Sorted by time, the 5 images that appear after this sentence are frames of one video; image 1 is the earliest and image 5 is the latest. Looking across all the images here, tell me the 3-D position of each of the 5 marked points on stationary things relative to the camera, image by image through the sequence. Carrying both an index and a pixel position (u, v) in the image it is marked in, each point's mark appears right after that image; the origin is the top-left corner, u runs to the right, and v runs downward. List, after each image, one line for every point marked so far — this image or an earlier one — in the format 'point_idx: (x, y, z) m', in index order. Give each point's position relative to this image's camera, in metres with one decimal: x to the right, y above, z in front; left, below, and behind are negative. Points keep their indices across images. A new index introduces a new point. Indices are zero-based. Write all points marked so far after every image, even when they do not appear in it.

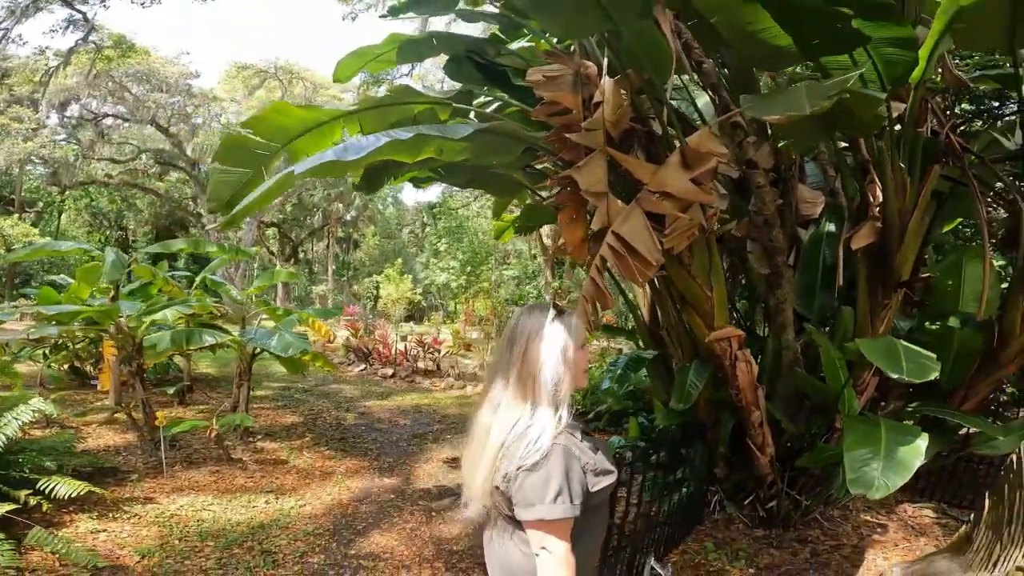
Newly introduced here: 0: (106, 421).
0: (-4.3, -1.4, +5.4) m
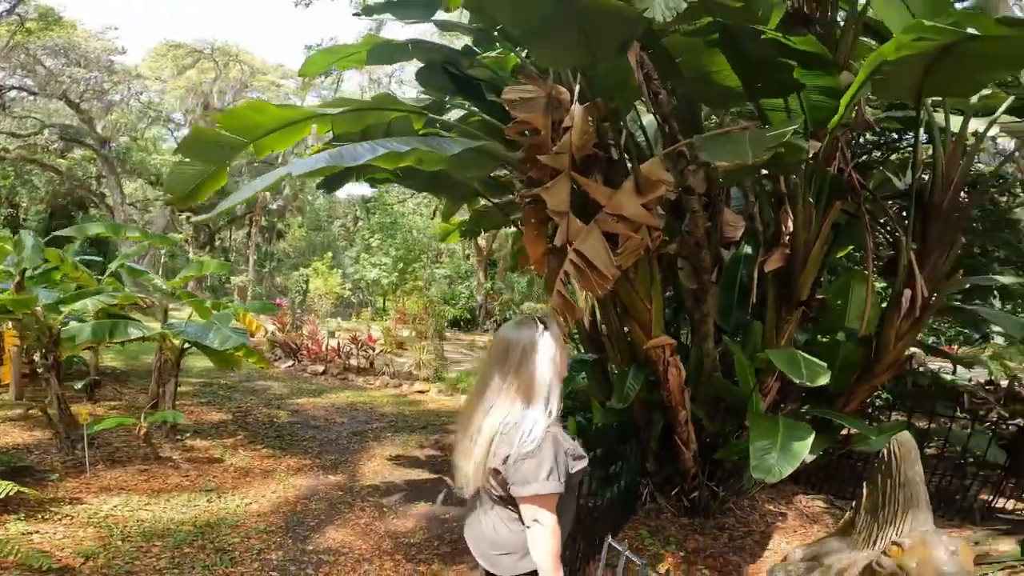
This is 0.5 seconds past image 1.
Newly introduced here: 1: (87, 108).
0: (-4.9, -1.3, +5.0) m
1: (-8.6, +3.7, +10.3) m
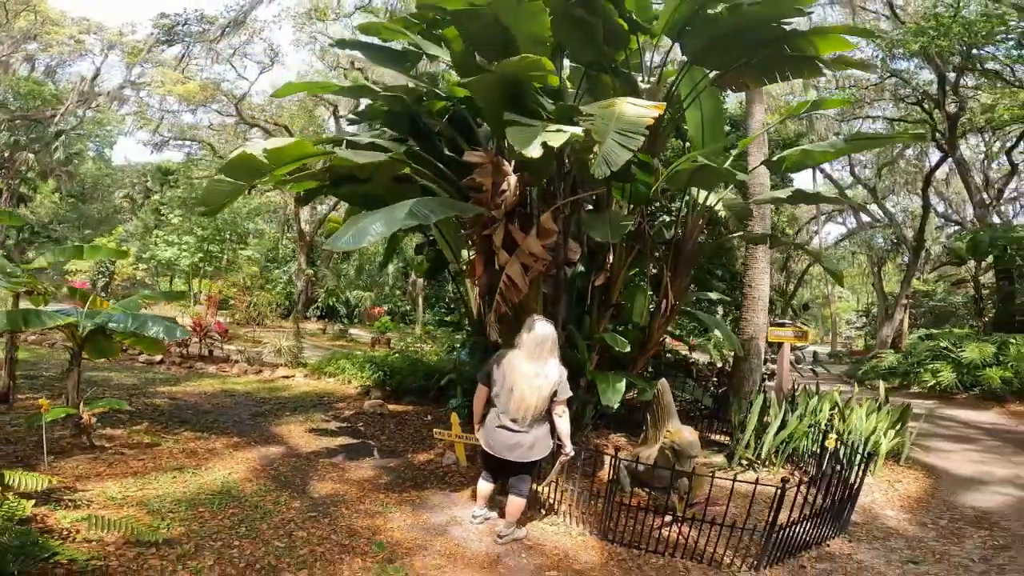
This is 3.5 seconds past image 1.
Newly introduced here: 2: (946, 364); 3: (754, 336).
0: (-5.7, -1.2, +4.4) m
1: (-10.9, +4.1, +7.8) m
2: (+10.9, -1.9, +12.7) m
3: (+3.6, -0.7, +7.6) m
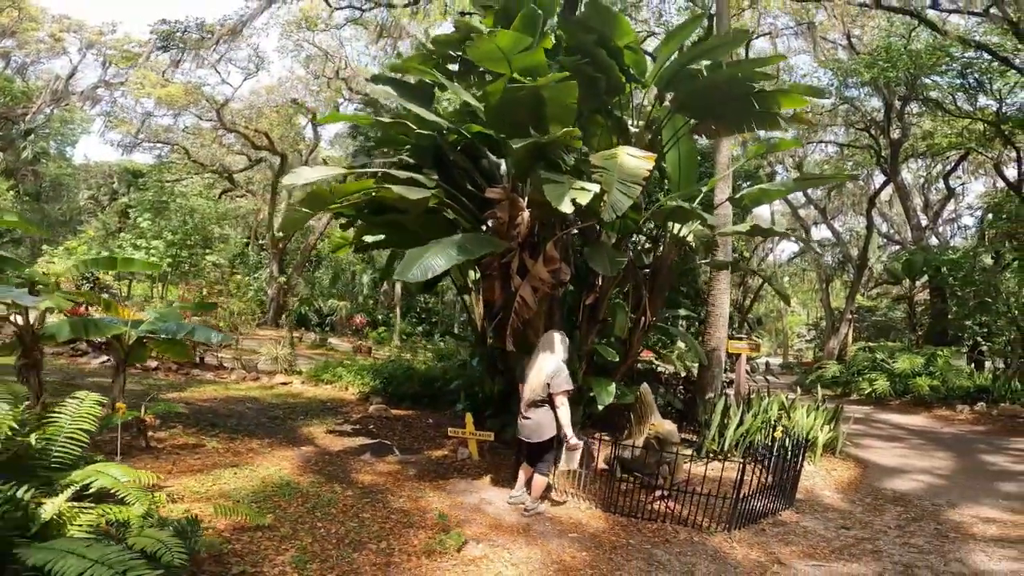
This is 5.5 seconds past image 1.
0: (-5.5, -1.3, +4.8) m
1: (-11.0, +3.9, +7.8) m
2: (+10.4, -2.4, +14.3) m
3: (+3.5, -1.0, +8.7) m
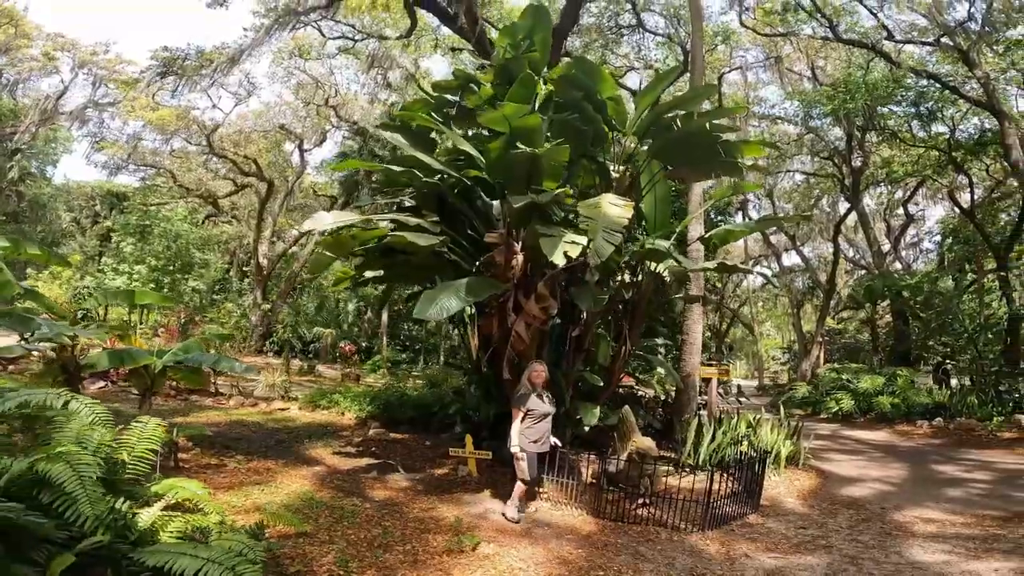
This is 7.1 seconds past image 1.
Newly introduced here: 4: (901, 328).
0: (-5.5, -1.7, +5.2) m
1: (-11.1, +3.4, +8.2) m
2: (+10.0, -3.1, +15.3) m
3: (+3.3, -1.5, +9.5) m
4: (+13.1, -1.4, +17.5) m
